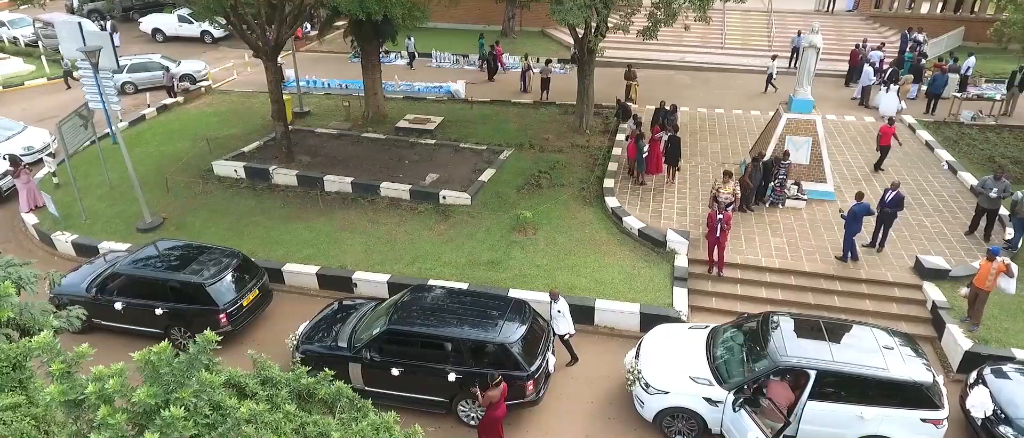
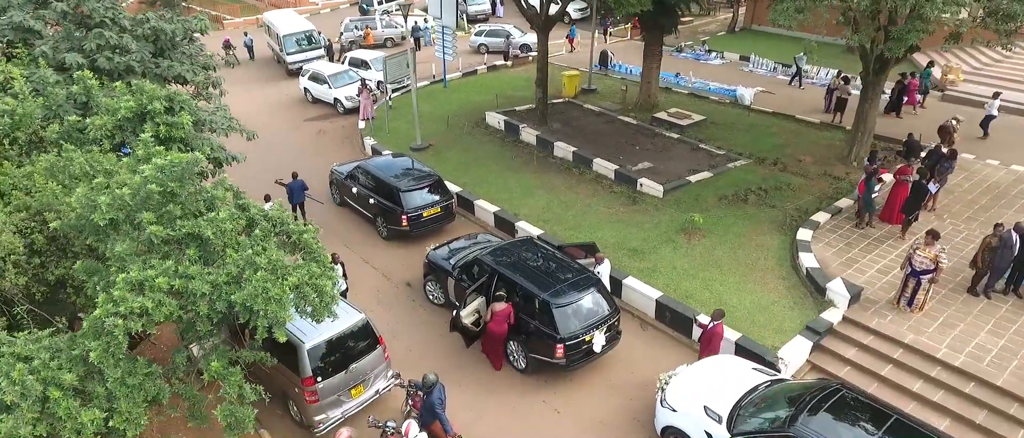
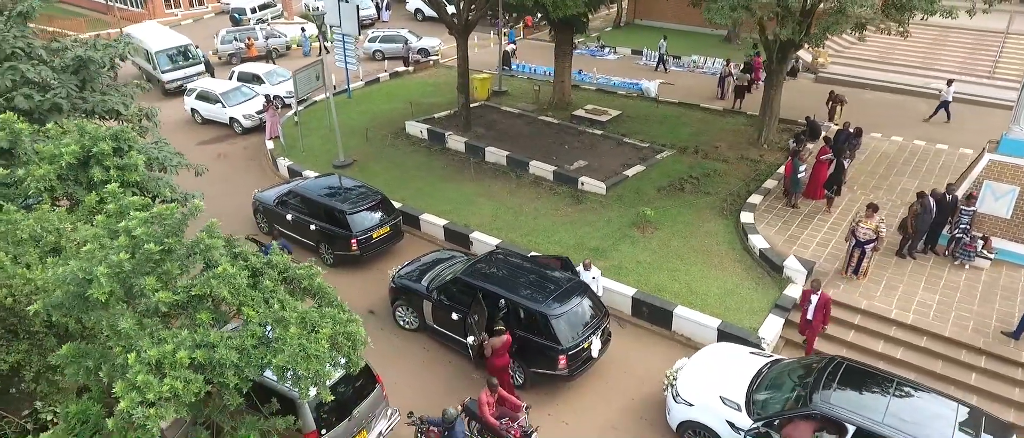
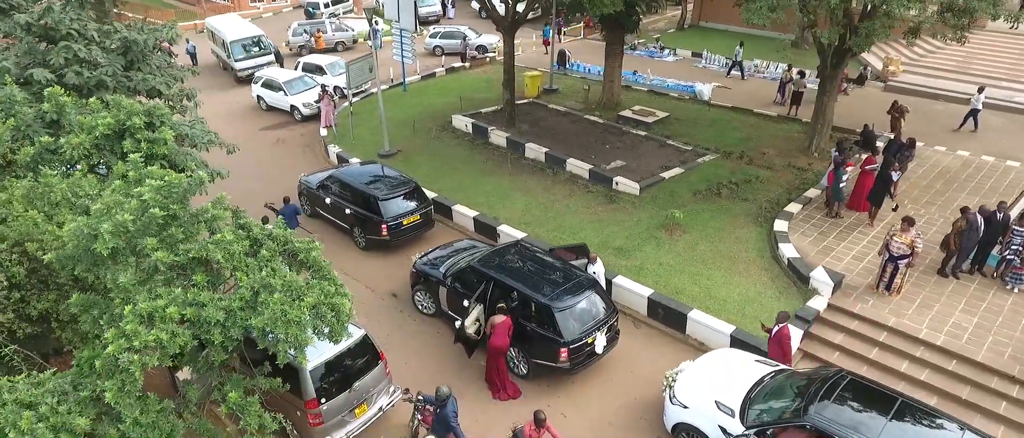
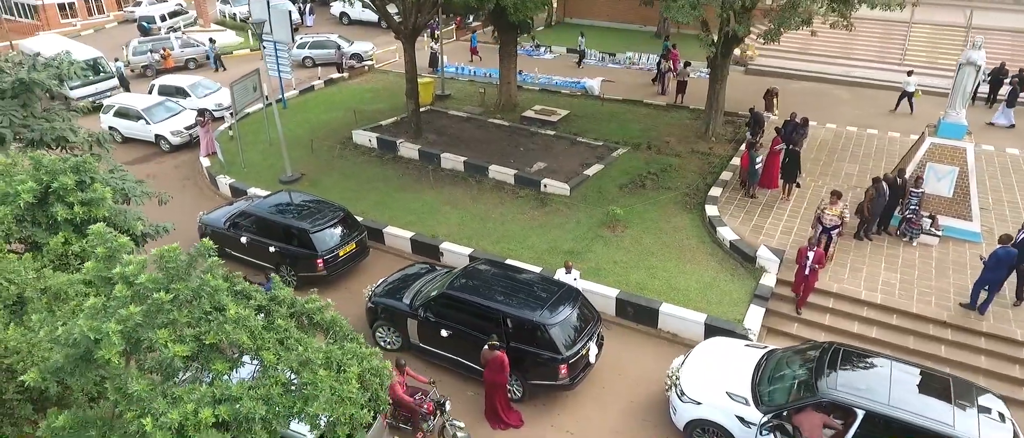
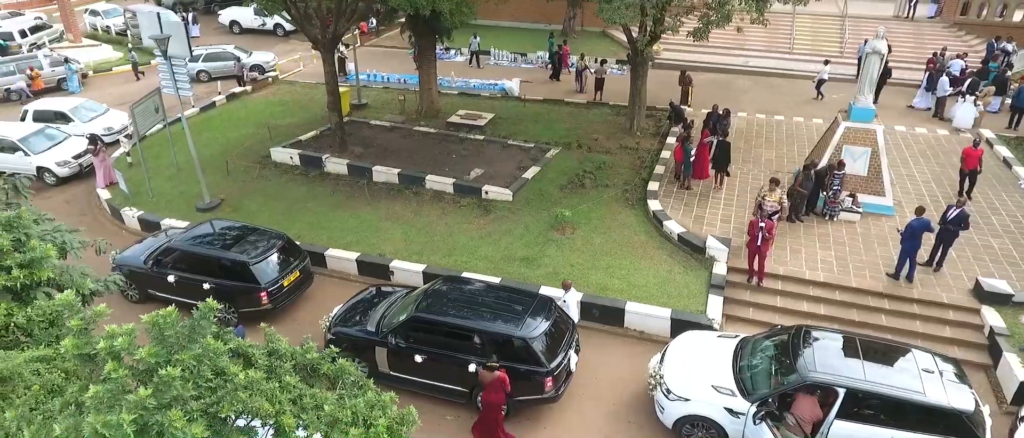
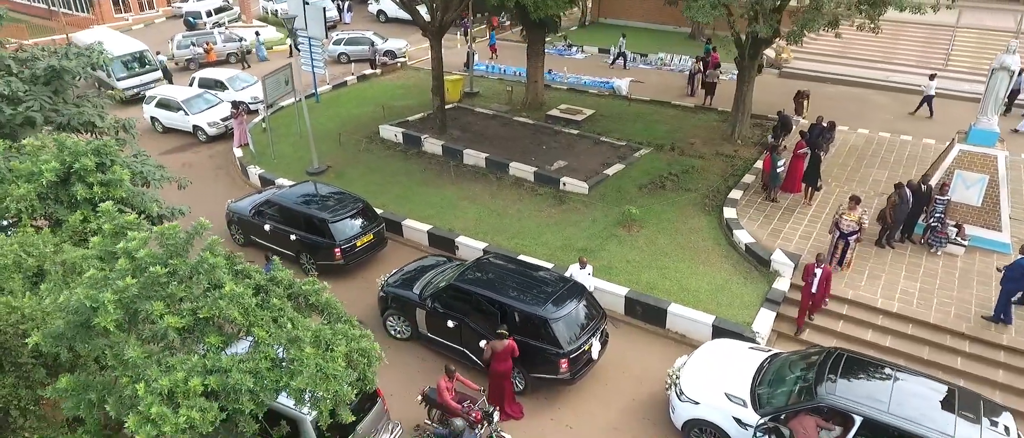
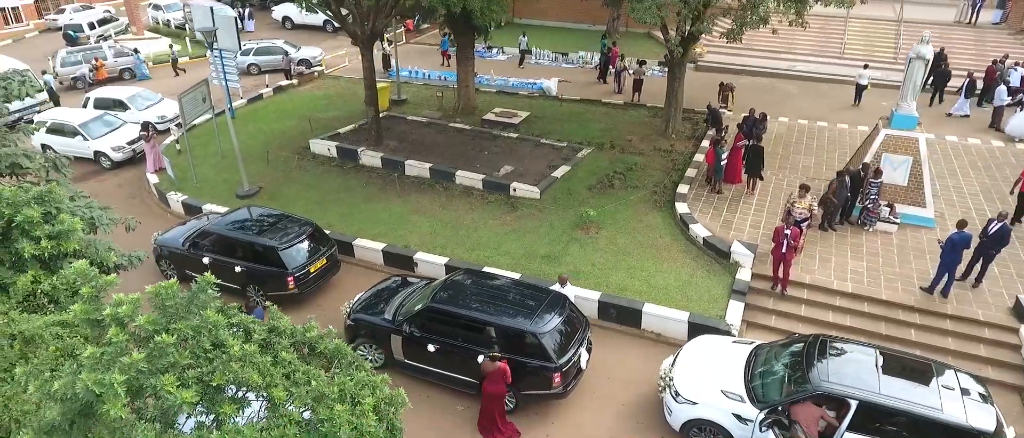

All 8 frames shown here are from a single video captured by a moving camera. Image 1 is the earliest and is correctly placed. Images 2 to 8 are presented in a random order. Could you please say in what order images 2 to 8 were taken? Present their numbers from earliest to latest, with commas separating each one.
6, 8, 5, 7, 3, 4, 2
